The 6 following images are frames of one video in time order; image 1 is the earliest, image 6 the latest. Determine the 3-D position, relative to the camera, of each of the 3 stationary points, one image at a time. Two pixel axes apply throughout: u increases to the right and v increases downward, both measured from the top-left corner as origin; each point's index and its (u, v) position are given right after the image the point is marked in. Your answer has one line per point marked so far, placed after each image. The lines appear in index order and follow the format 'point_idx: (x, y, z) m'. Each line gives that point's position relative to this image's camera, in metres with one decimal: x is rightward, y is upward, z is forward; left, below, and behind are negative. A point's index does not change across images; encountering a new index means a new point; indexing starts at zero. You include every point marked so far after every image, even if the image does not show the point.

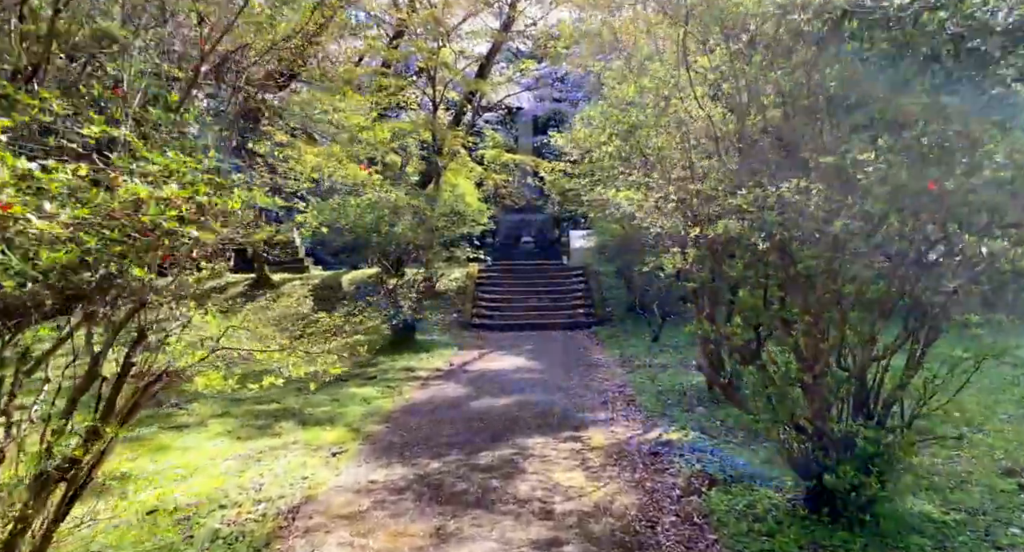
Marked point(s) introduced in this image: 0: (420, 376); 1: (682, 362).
0: (-1.0, -1.1, +7.3) m
1: (+2.1, -1.1, +7.9) m
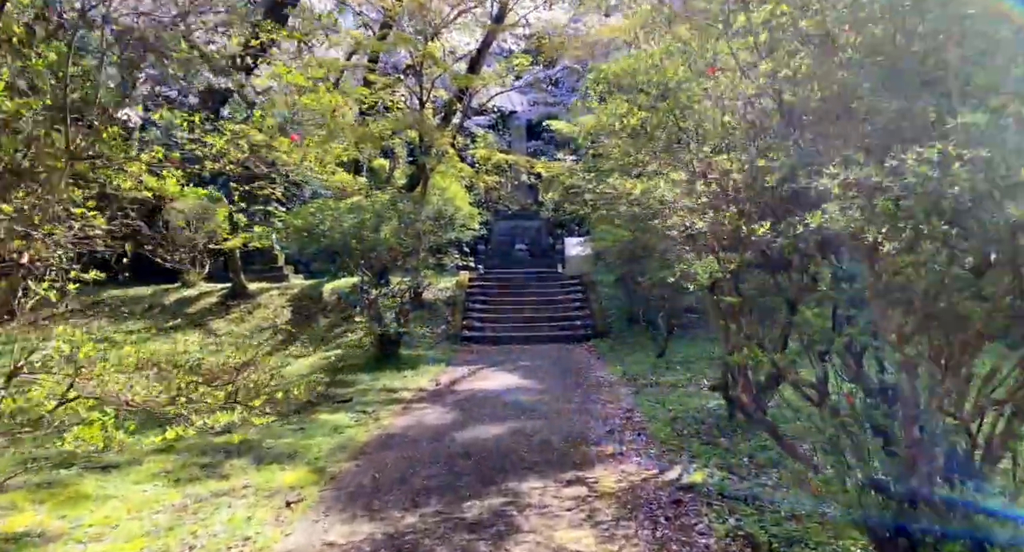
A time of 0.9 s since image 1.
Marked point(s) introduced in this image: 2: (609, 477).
0: (-1.1, -1.2, +6.5) m
1: (+2.0, -1.2, +7.1) m
2: (+0.6, -1.3, +4.1) m
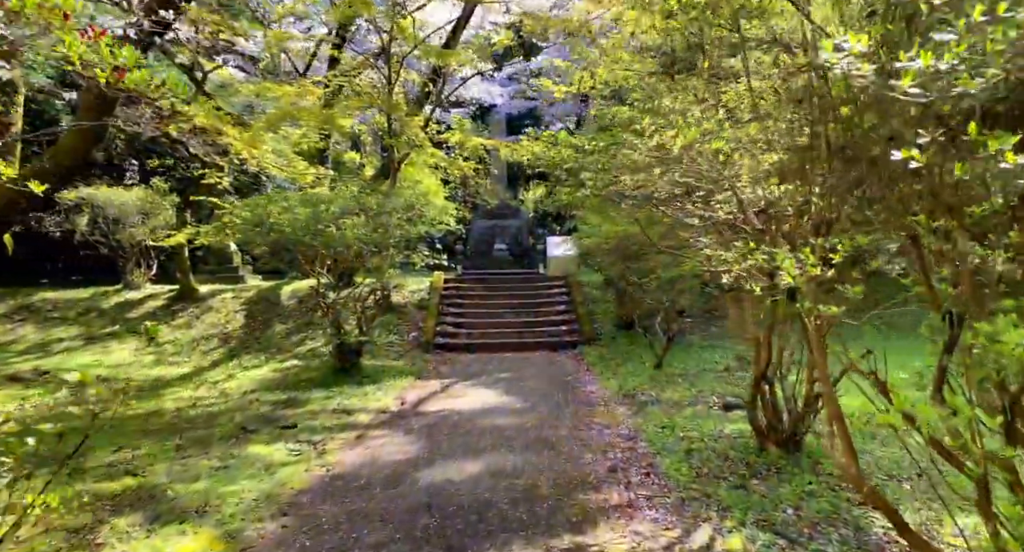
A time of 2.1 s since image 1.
0: (-1.3, -1.2, +5.4) m
1: (+1.8, -1.2, +6.1) m
2: (+0.5, -1.2, +3.0) m
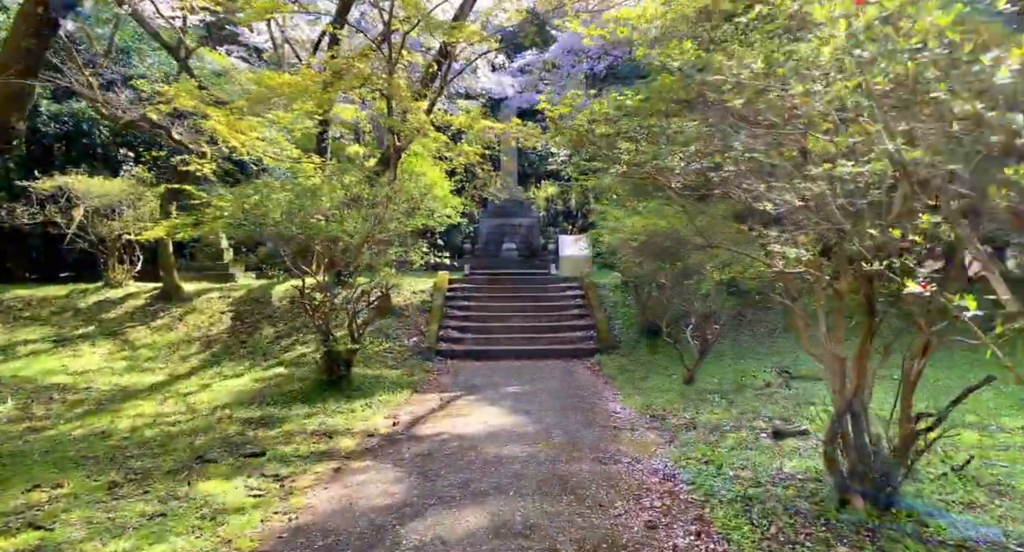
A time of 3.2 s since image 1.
0: (-1.2, -1.2, +4.6) m
1: (+1.9, -1.2, +5.2) m
2: (+0.5, -1.3, +2.1) m
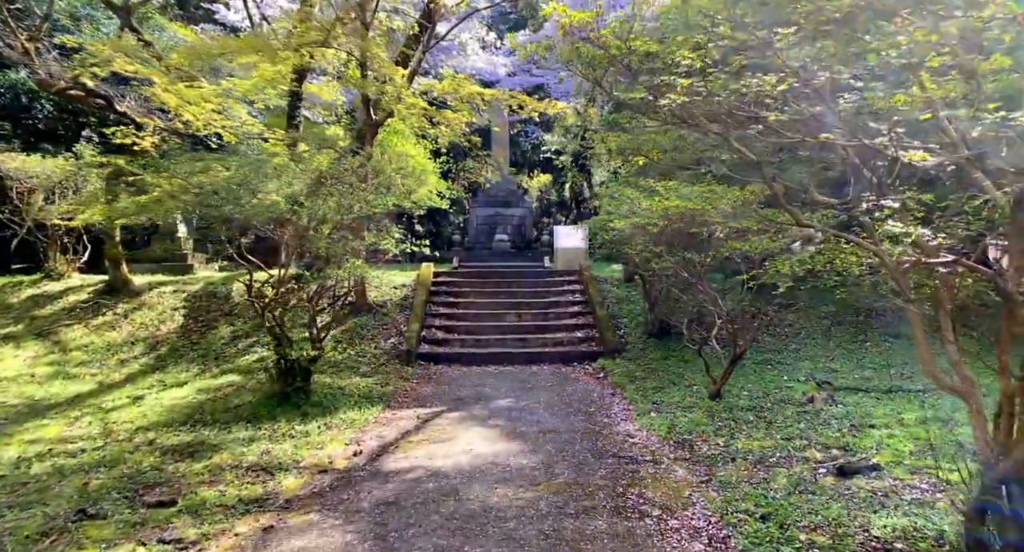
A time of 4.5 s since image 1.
0: (-1.3, -1.2, +3.5) m
1: (+1.8, -1.1, +4.2) m
2: (+0.5, -1.2, +1.1) m
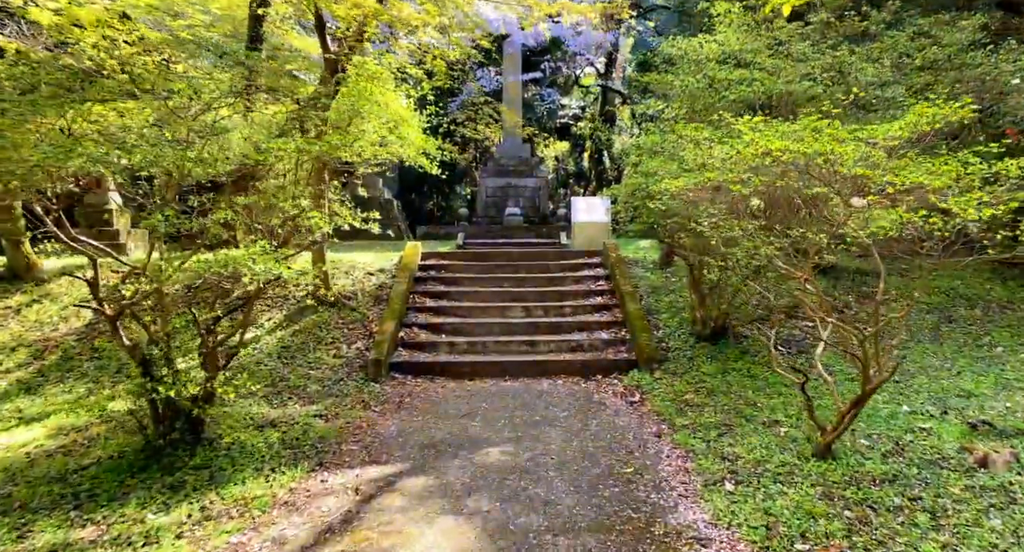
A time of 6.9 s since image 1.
0: (-1.3, -1.2, +1.5) m
1: (+1.7, -1.1, +2.2) m
2: (+0.4, -1.4, -0.9) m
